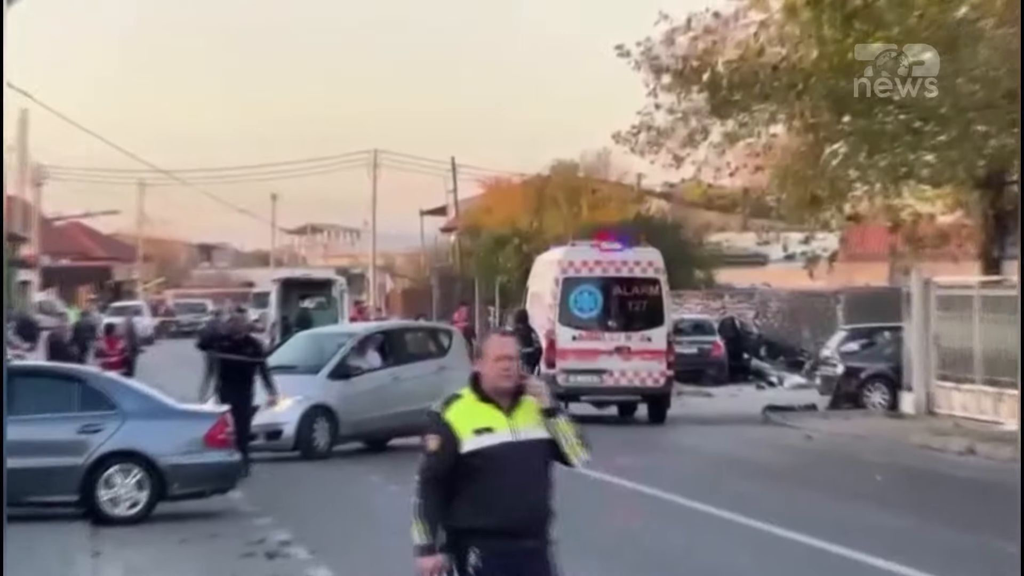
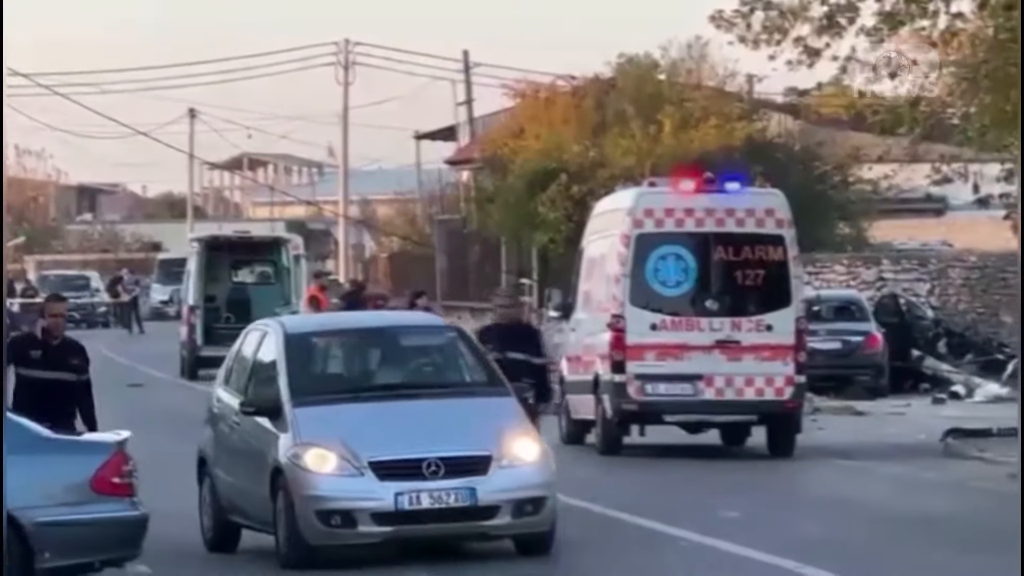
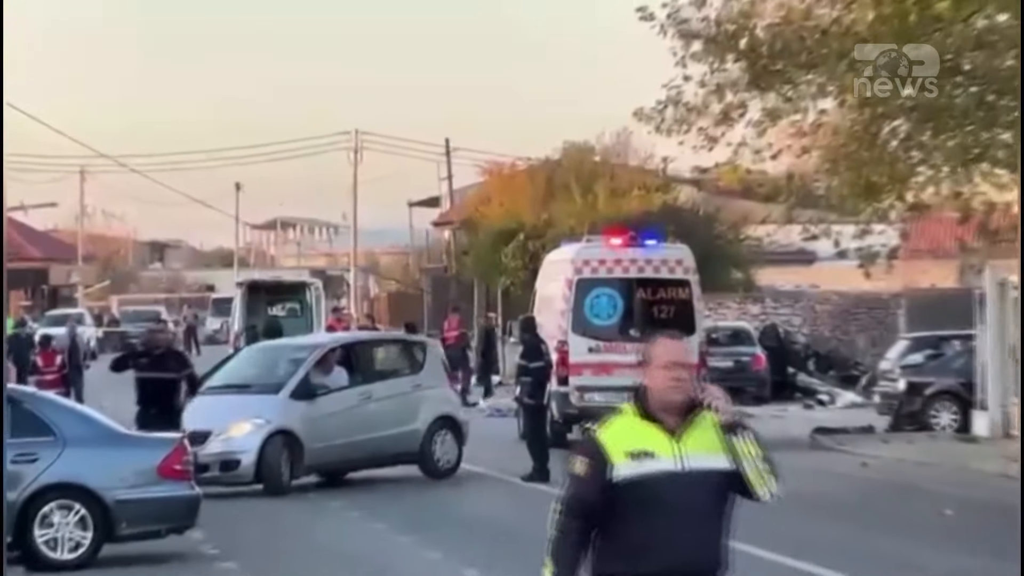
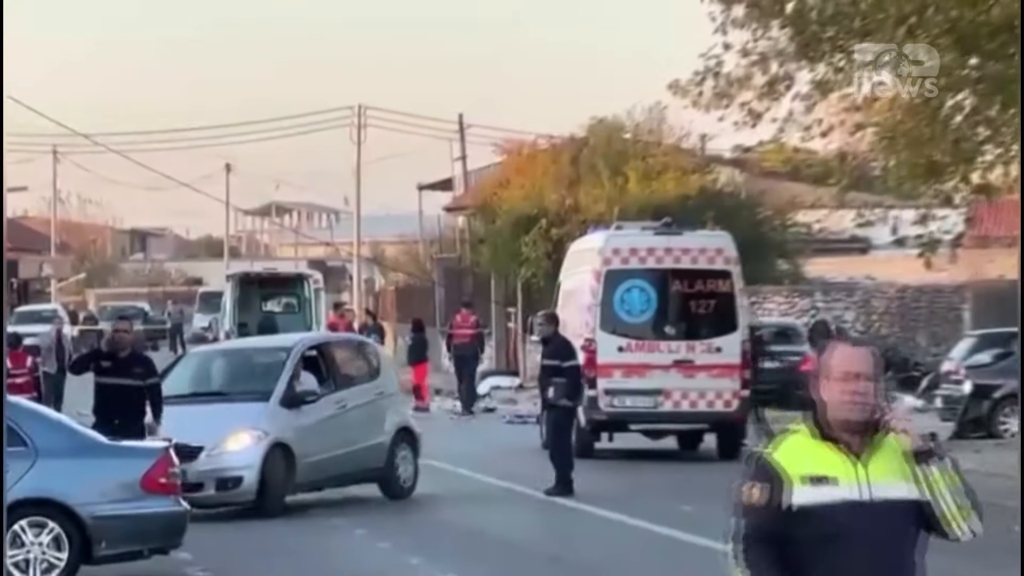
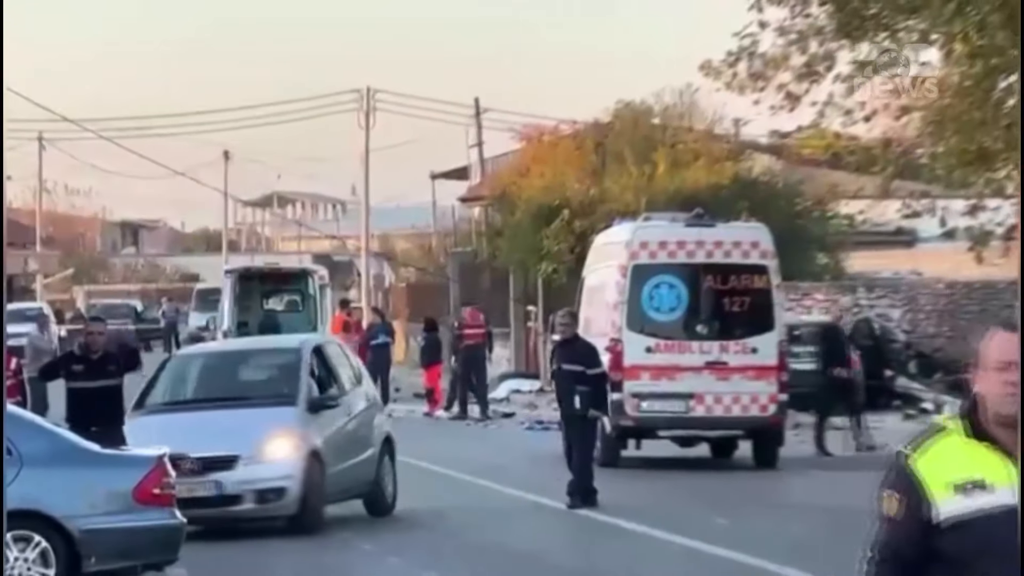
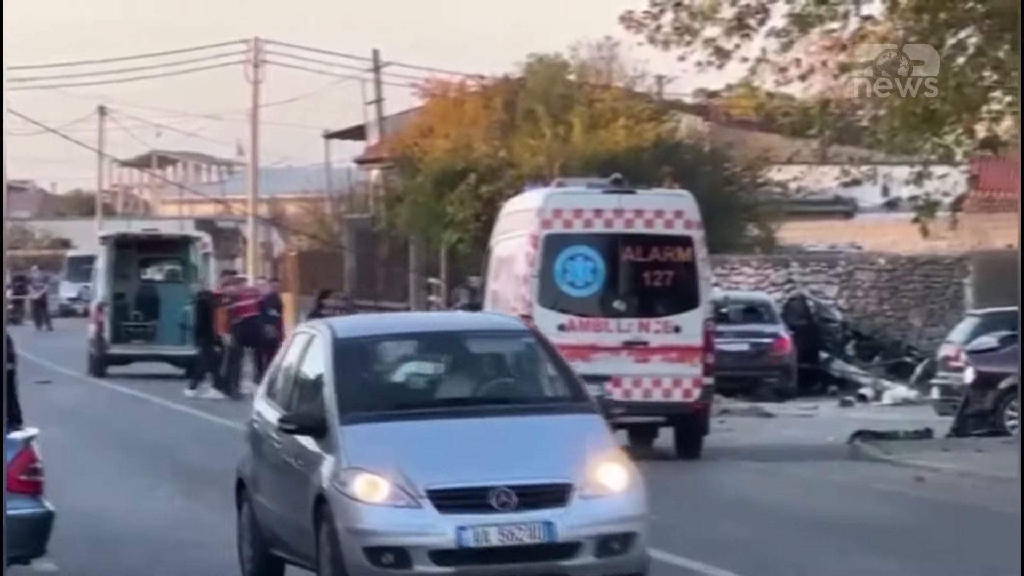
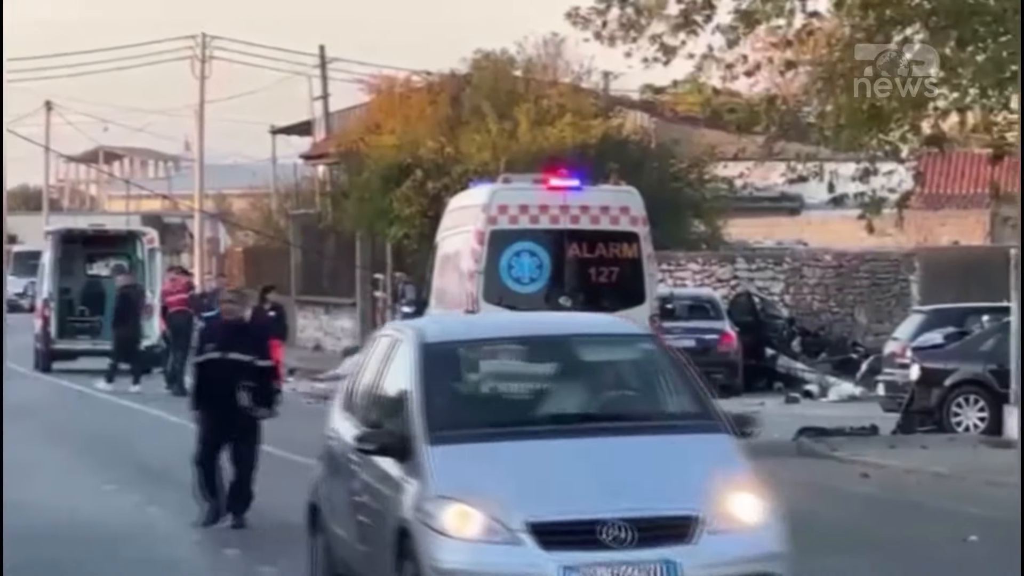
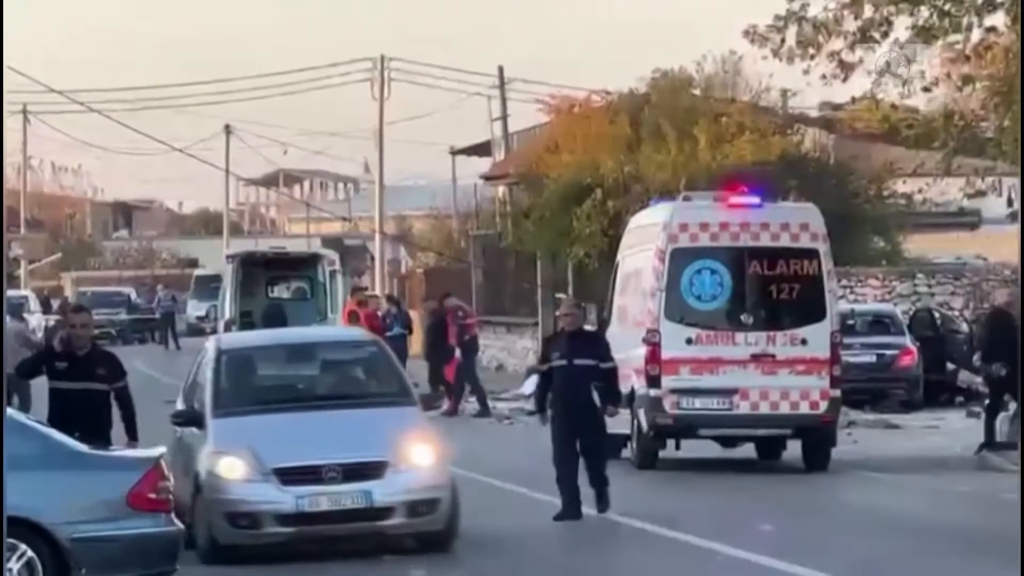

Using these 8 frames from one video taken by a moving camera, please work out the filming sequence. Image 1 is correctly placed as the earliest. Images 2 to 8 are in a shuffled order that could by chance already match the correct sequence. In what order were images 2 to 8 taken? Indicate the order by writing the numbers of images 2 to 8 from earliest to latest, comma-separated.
3, 4, 5, 8, 2, 6, 7
